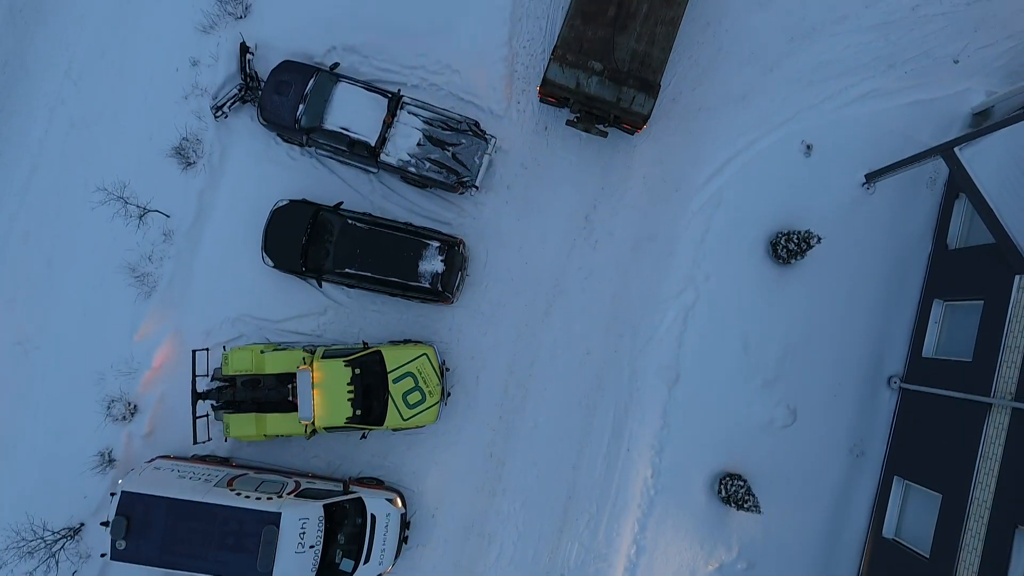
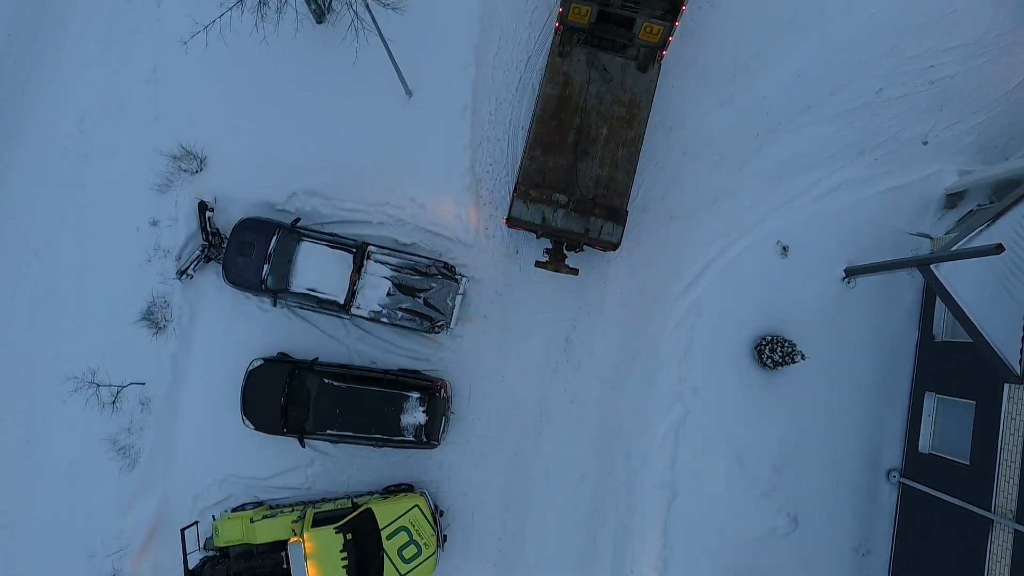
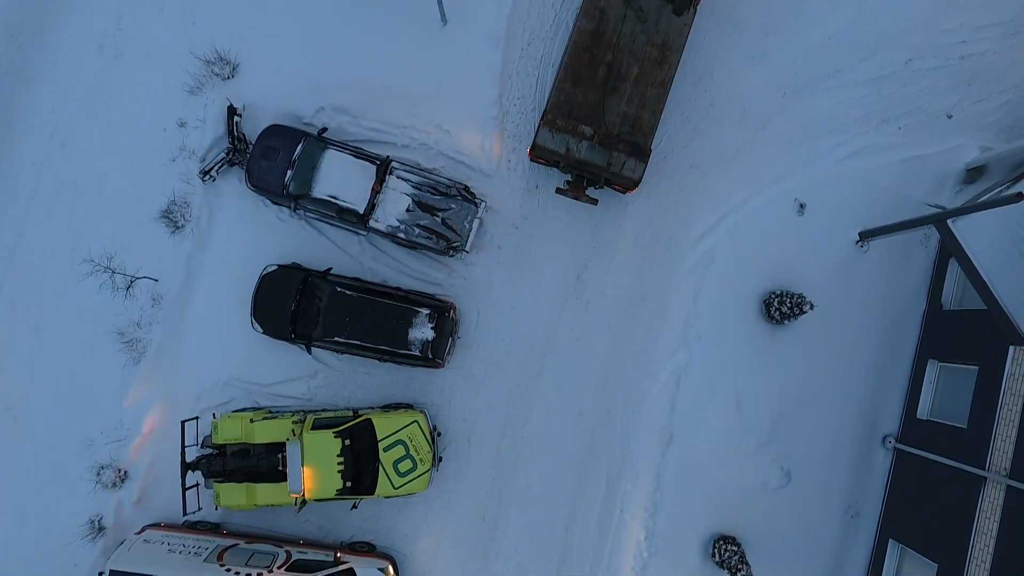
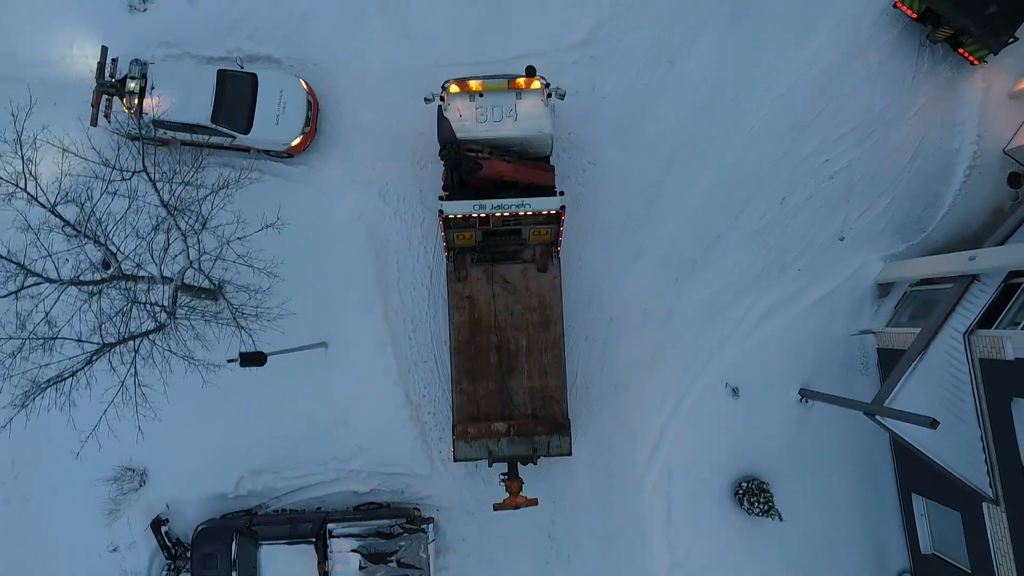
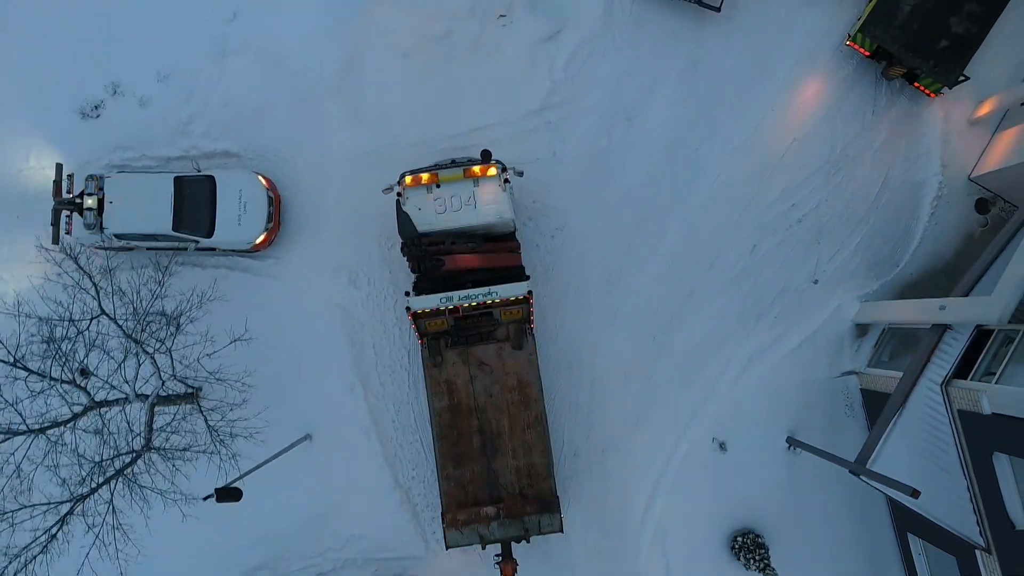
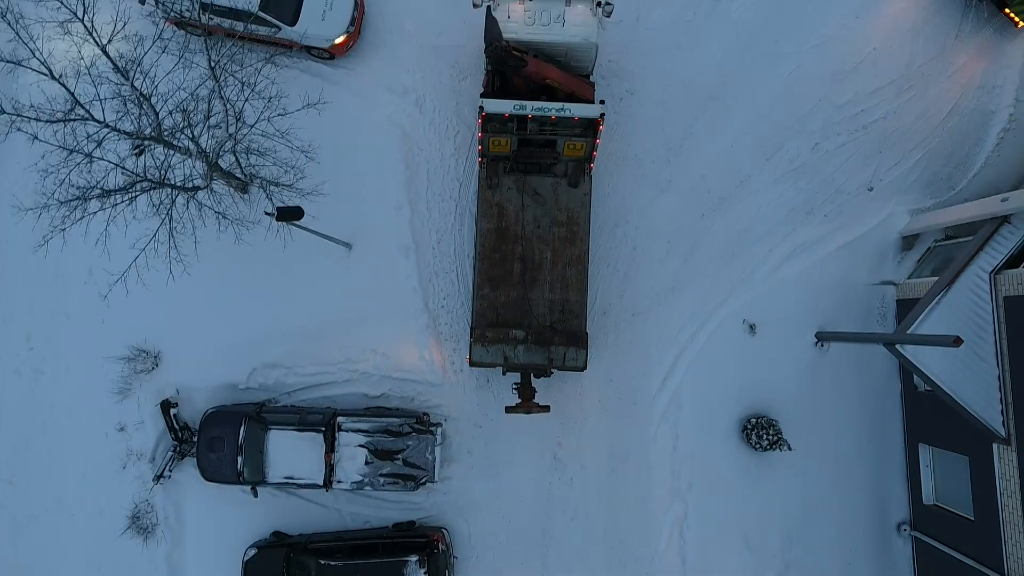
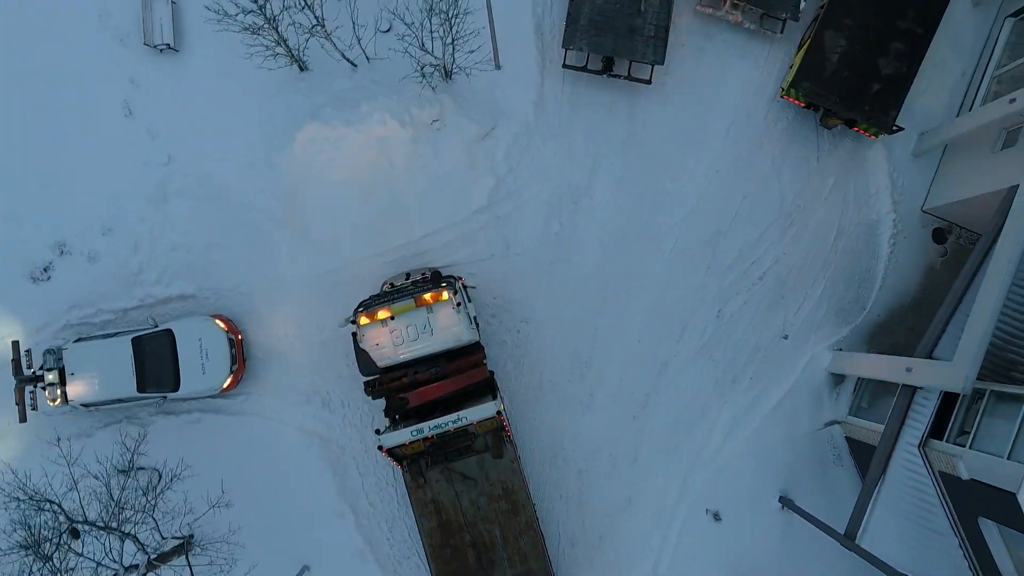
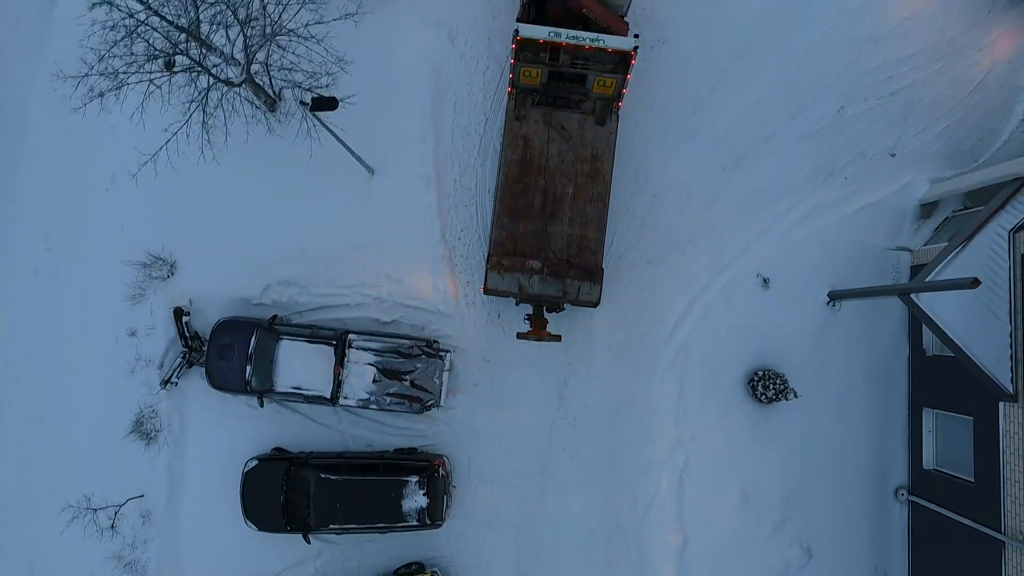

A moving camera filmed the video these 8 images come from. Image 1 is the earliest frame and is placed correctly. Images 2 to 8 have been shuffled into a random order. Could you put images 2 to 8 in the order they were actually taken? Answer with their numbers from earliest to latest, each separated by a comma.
3, 2, 8, 6, 4, 5, 7
